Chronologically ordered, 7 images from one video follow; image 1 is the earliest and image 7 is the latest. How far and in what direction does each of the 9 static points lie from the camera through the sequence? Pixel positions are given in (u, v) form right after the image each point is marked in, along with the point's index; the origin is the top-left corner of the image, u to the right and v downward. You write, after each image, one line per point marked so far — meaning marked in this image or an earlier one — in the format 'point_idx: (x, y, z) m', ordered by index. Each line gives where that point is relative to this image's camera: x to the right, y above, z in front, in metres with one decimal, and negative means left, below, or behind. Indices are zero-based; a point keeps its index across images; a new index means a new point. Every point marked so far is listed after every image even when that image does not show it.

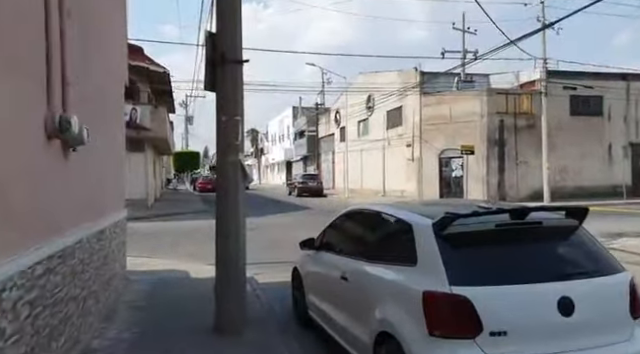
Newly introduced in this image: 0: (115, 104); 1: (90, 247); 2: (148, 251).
0: (-3.3, +1.2, +8.3) m
1: (-2.5, -0.8, +5.7) m
2: (-4.2, -1.9, +12.7) m
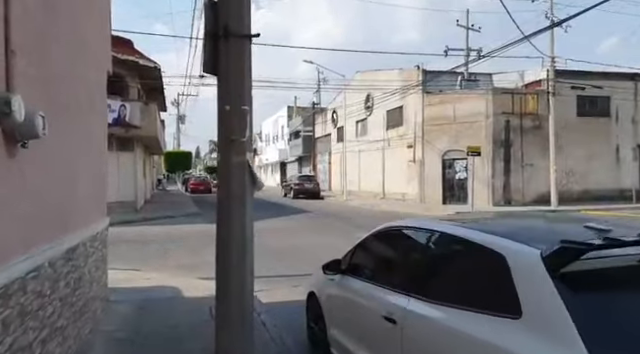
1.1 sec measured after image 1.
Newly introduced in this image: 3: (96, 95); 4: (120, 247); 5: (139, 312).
0: (-3.1, +1.1, +7.0) m
1: (-2.3, -0.8, +4.4) m
2: (-4.1, -1.9, +11.4) m
3: (-3.2, +1.1, +7.4) m
4: (-5.4, -1.9, +13.9) m
5: (-2.6, -1.9, +7.3) m
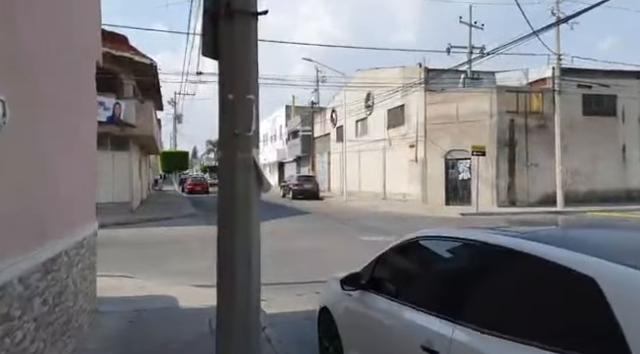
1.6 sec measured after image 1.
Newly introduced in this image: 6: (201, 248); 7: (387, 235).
0: (-3.0, +1.1, +6.3) m
1: (-2.1, -0.8, +3.7) m
2: (-4.0, -1.9, +10.7) m
3: (-3.1, +1.1, +6.7) m
4: (-5.3, -1.9, +13.2) m
5: (-2.5, -1.9, +6.6) m
6: (-3.2, -1.9, +13.6) m
7: (+2.2, -1.9, +17.0) m
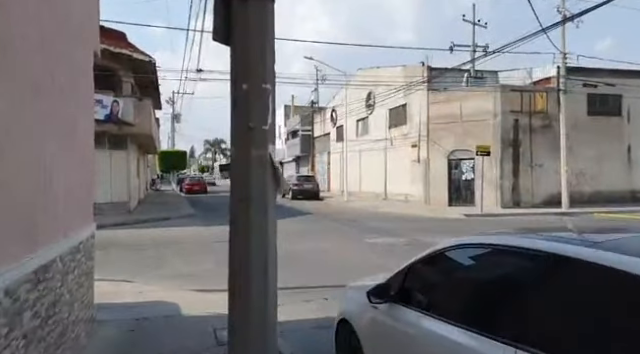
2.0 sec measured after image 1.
0: (-2.8, +1.2, +5.9) m
1: (-1.9, -0.8, +3.3) m
2: (-3.9, -1.9, +10.3) m
3: (-2.9, +1.2, +6.3) m
4: (-5.2, -1.9, +12.7) m
5: (-2.3, -1.9, +6.2) m
6: (-3.0, -1.9, +13.2) m
7: (+2.3, -1.9, +16.6) m
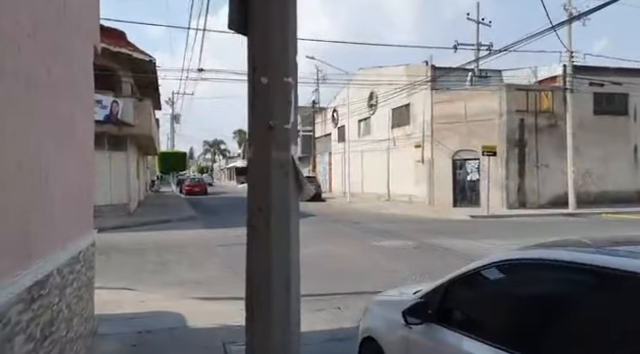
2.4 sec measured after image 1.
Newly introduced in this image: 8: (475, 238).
0: (-2.6, +1.1, +5.5) m
1: (-1.8, -0.8, +2.9) m
2: (-3.7, -1.9, +9.9) m
3: (-2.7, +1.1, +5.8) m
4: (-5.0, -1.9, +12.3) m
5: (-2.1, -1.9, +5.8) m
6: (-2.8, -1.9, +12.7) m
7: (+2.5, -1.9, +16.2) m
8: (+5.0, -2.0, +16.5) m
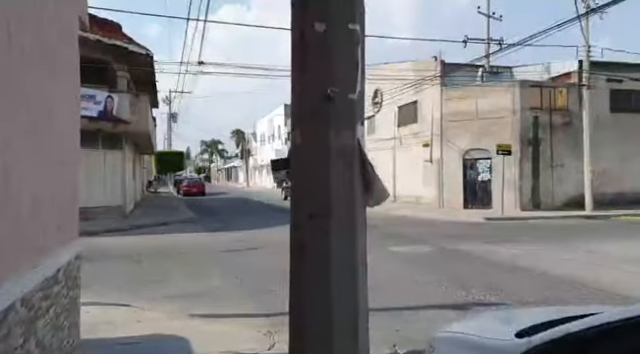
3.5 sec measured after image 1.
0: (-2.3, +1.1, +4.3) m
1: (-1.4, -0.8, +1.7) m
2: (-3.3, -1.9, +8.7) m
3: (-2.4, +1.1, +4.7) m
4: (-4.7, -1.9, +11.2) m
5: (-1.8, -1.9, +4.6) m
6: (-2.5, -1.9, +11.6) m
7: (+2.8, -1.9, +15.0) m
8: (+5.3, -2.0, +15.4) m
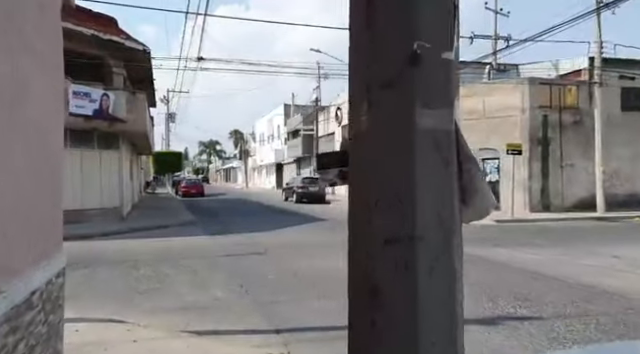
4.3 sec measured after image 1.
0: (-2.0, +1.1, +3.6) m
1: (-1.2, -0.8, +0.9) m
2: (-3.1, -1.9, +7.9) m
3: (-2.2, +1.1, +3.9) m
4: (-4.5, -1.9, +10.4) m
5: (-1.6, -1.9, +3.9) m
6: (-2.3, -1.9, +10.8) m
7: (+3.0, -1.9, +14.3) m
8: (+5.4, -2.0, +14.7) m
